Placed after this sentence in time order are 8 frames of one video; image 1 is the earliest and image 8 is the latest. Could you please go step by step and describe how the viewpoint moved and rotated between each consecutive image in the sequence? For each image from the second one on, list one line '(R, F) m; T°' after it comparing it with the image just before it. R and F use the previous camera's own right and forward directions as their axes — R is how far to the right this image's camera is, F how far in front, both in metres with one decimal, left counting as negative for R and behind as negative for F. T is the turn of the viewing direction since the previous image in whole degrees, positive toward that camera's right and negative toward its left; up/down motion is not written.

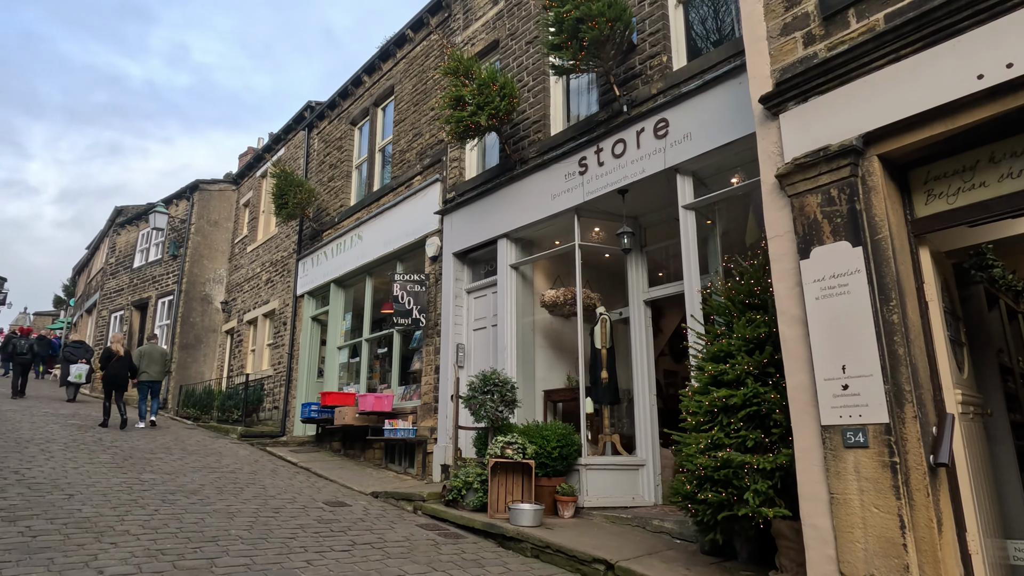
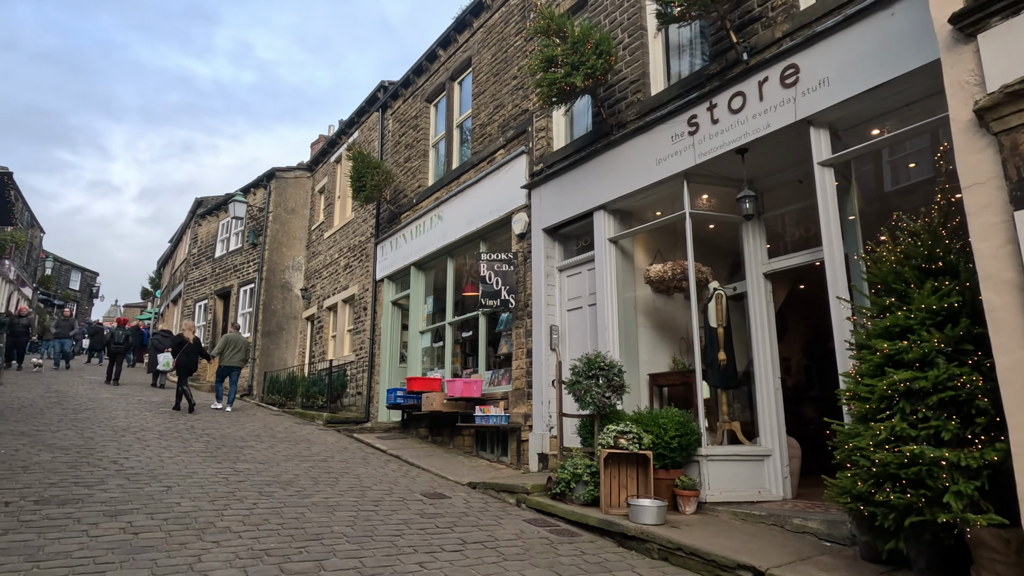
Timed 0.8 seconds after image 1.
(-0.4, +0.5) m; -5°
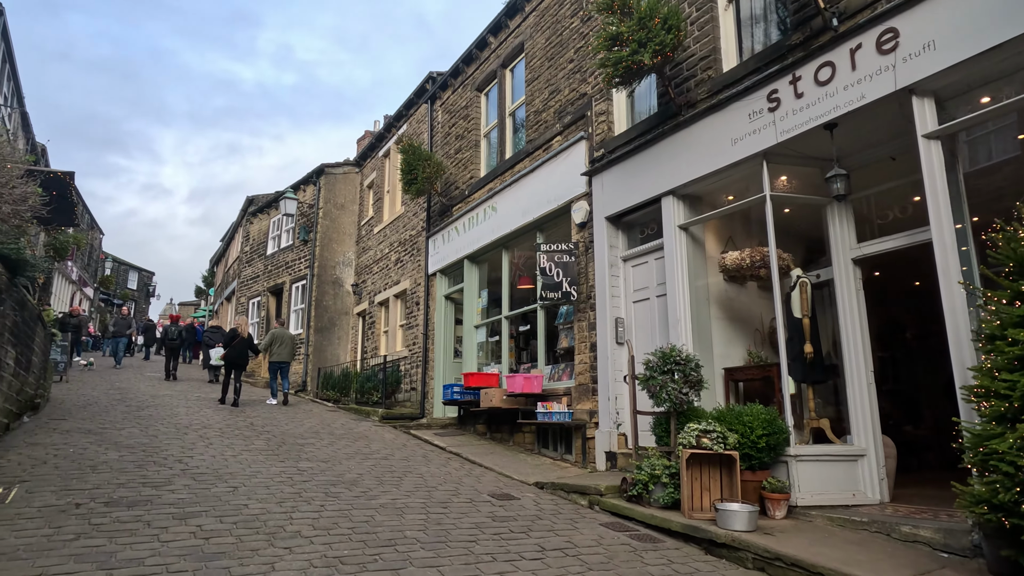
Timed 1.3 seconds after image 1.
(-0.3, +0.3) m; -4°
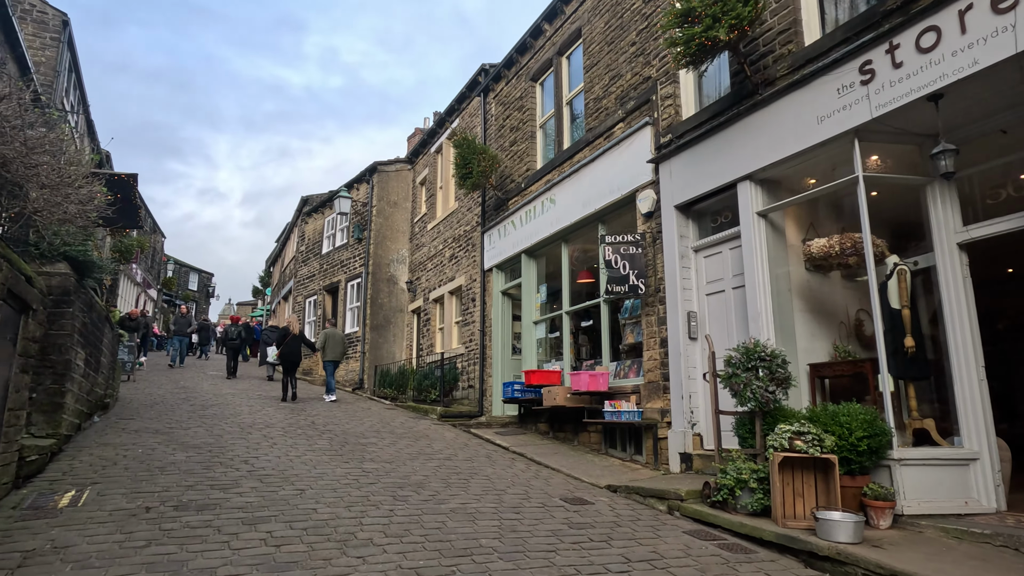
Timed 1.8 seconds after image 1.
(-0.2, +0.3) m; -4°
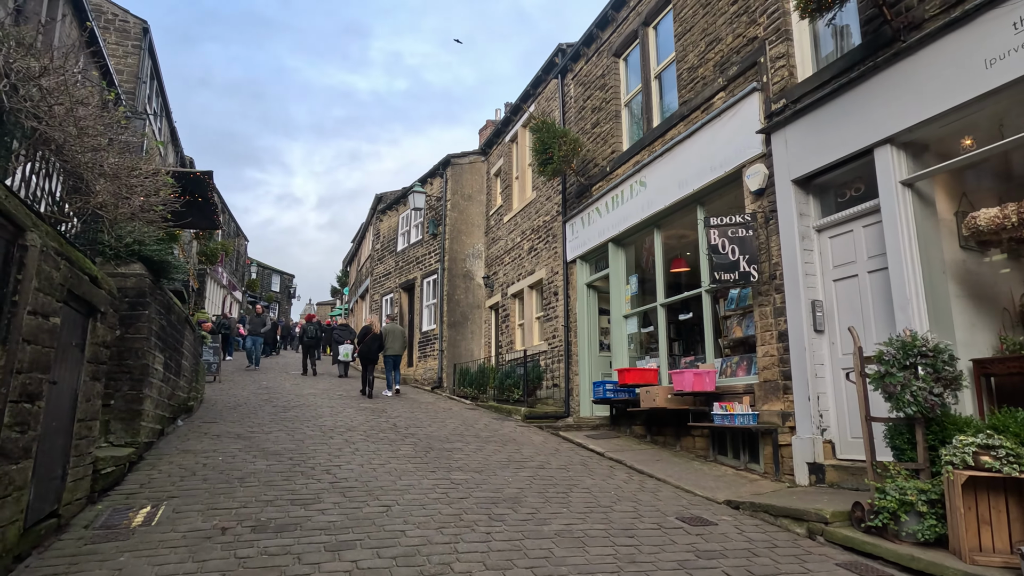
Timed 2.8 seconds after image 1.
(-0.3, +0.7) m; -6°
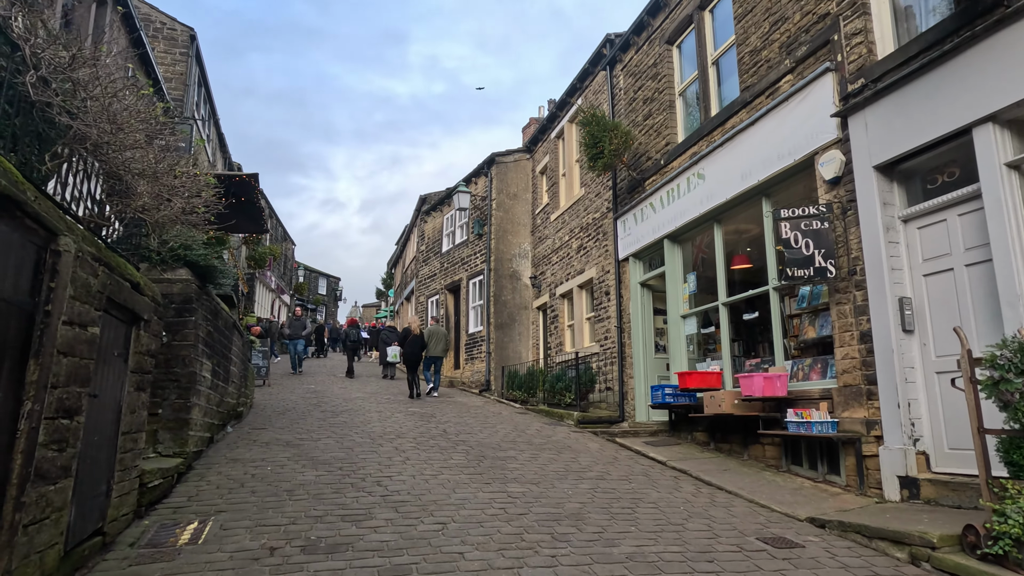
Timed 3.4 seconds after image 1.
(-0.1, +0.4) m; -4°
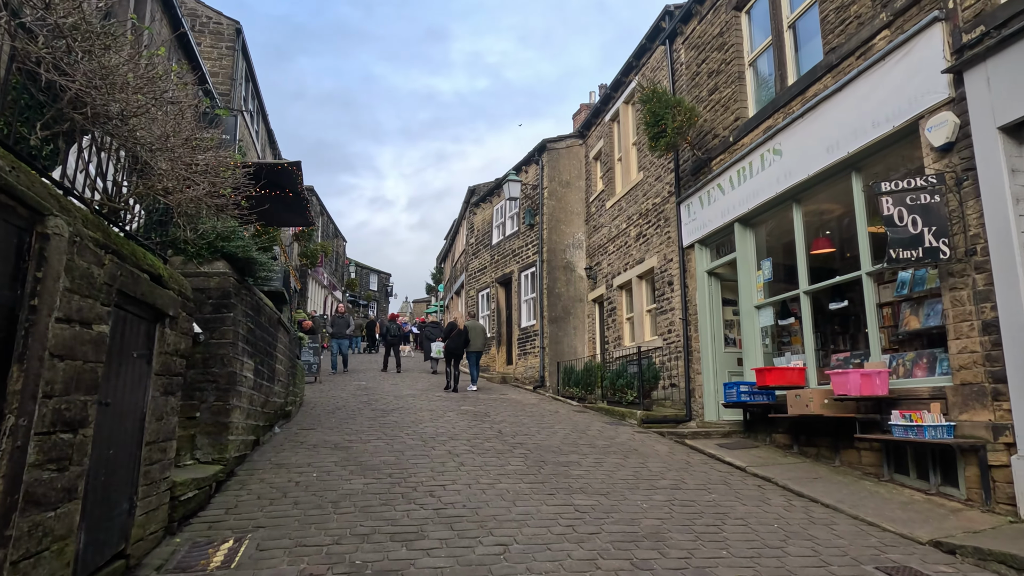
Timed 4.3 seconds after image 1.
(-0.1, +0.6) m; -4°
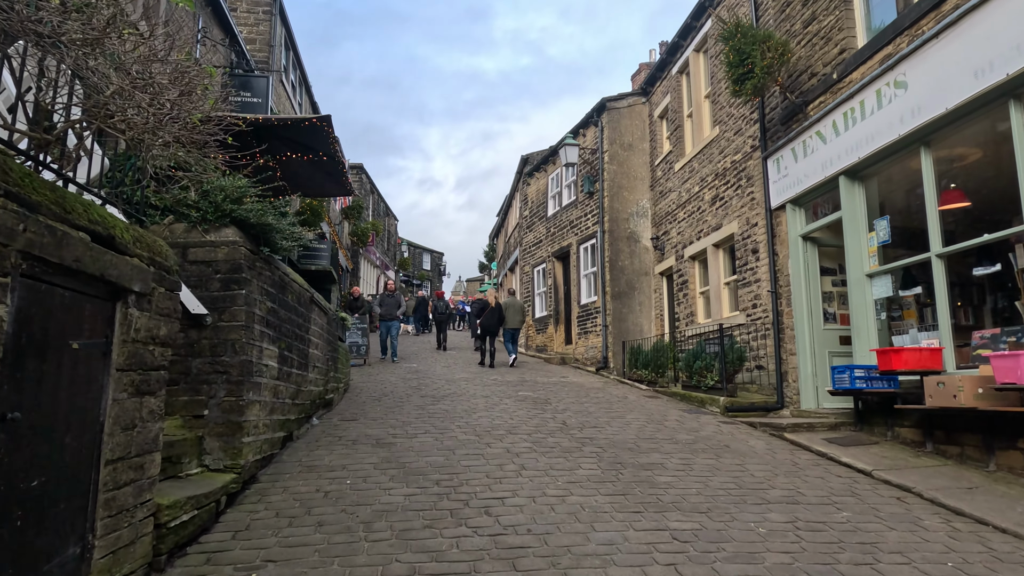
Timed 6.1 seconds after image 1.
(-0.1, +1.2) m; -5°
